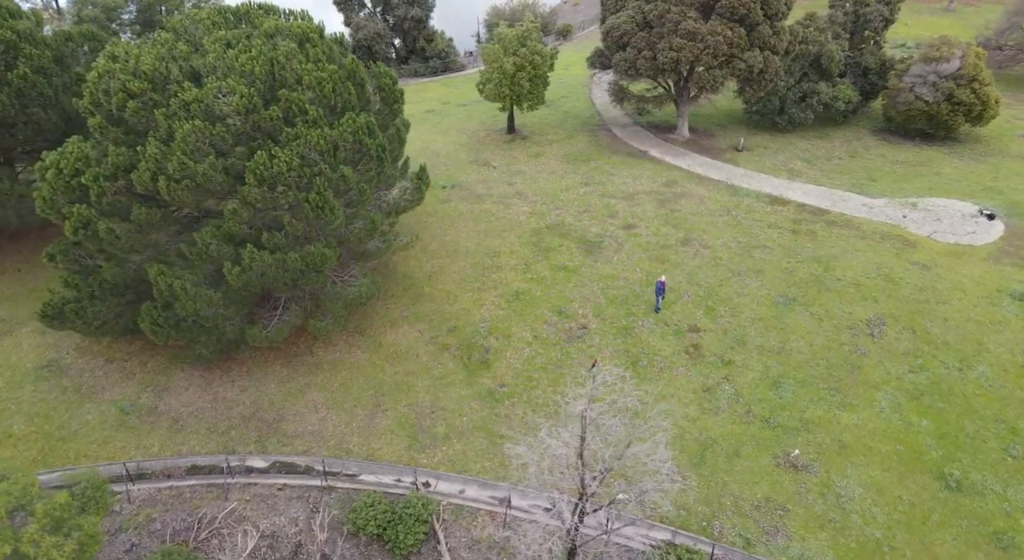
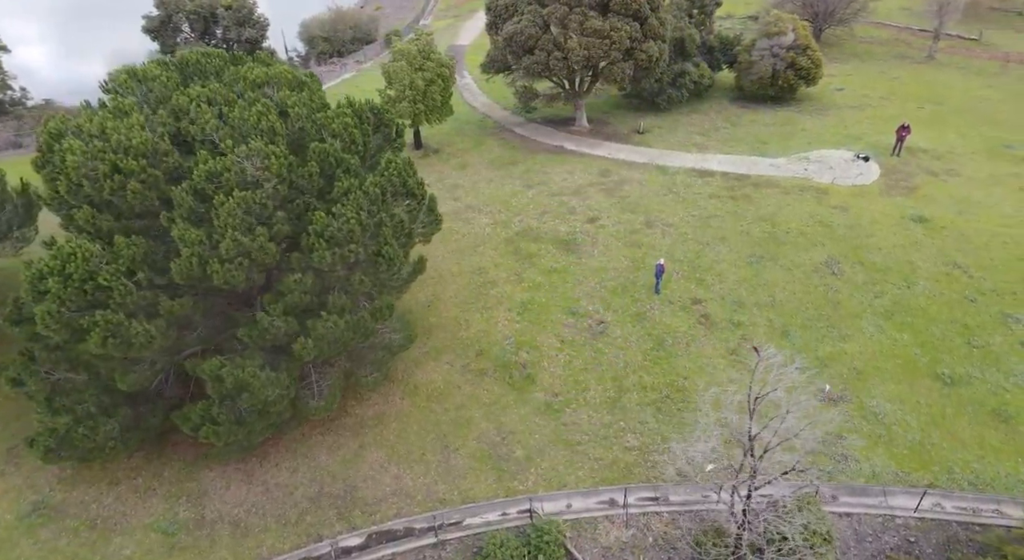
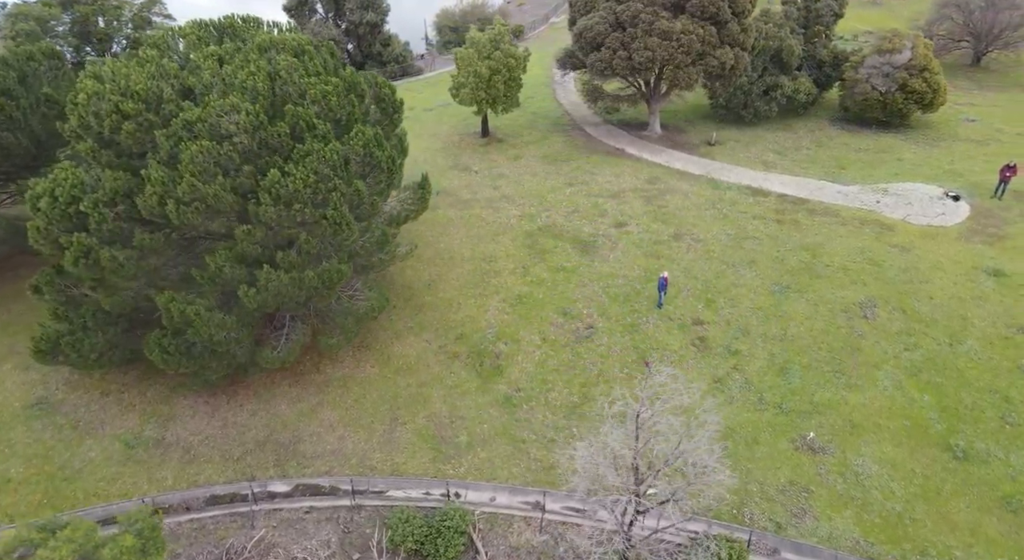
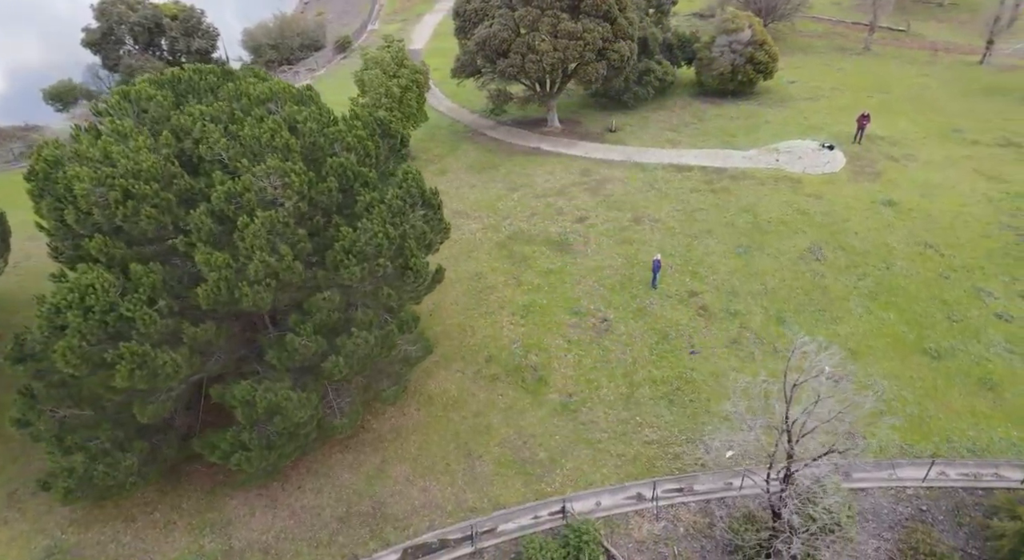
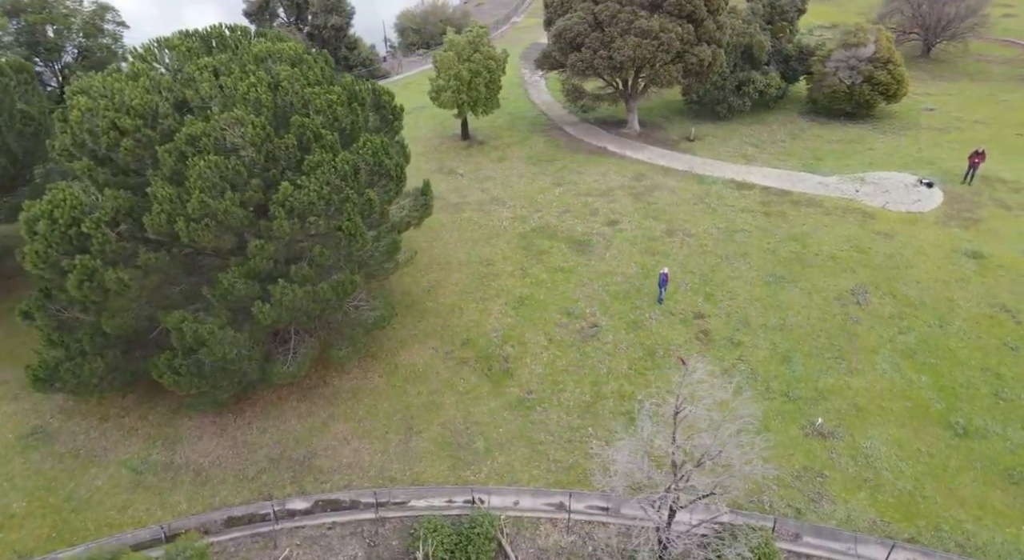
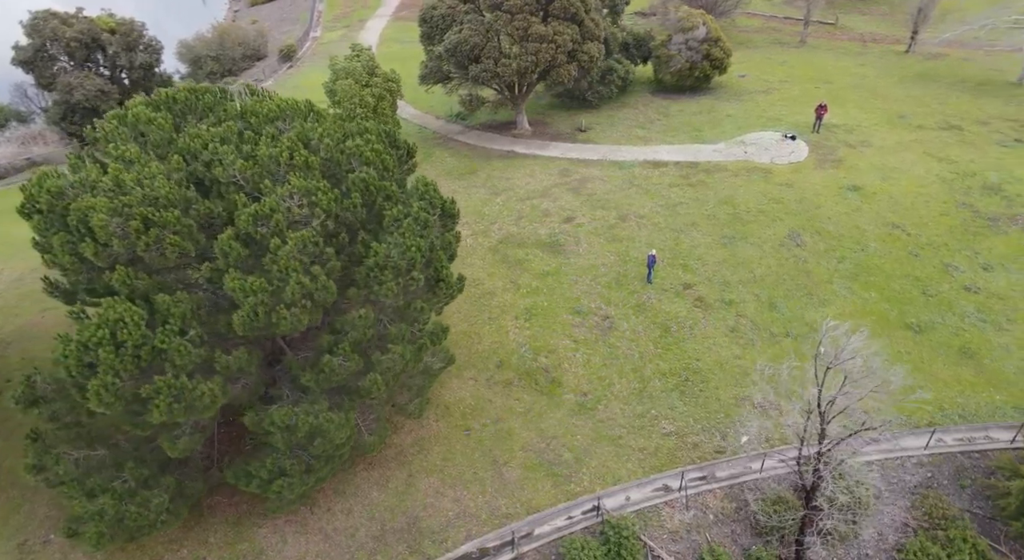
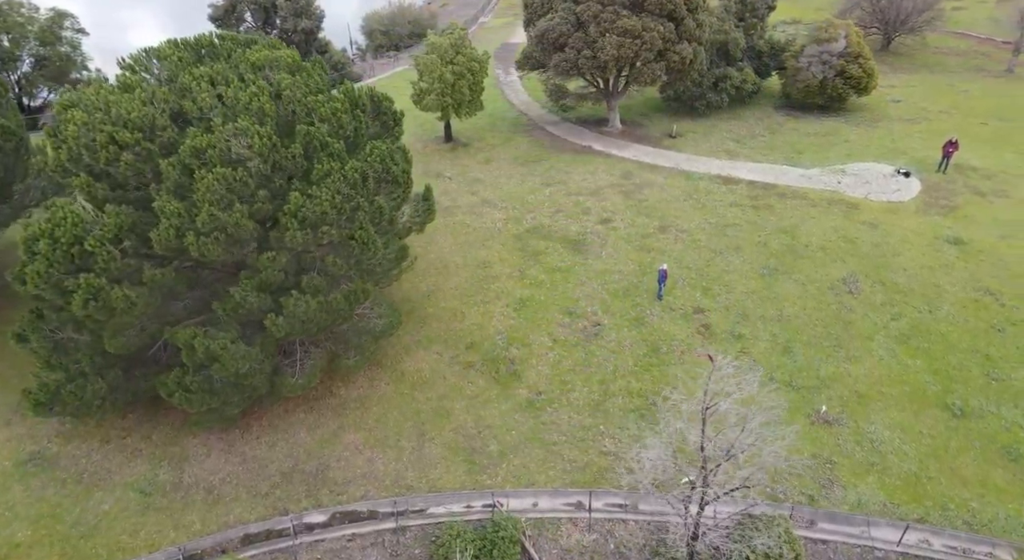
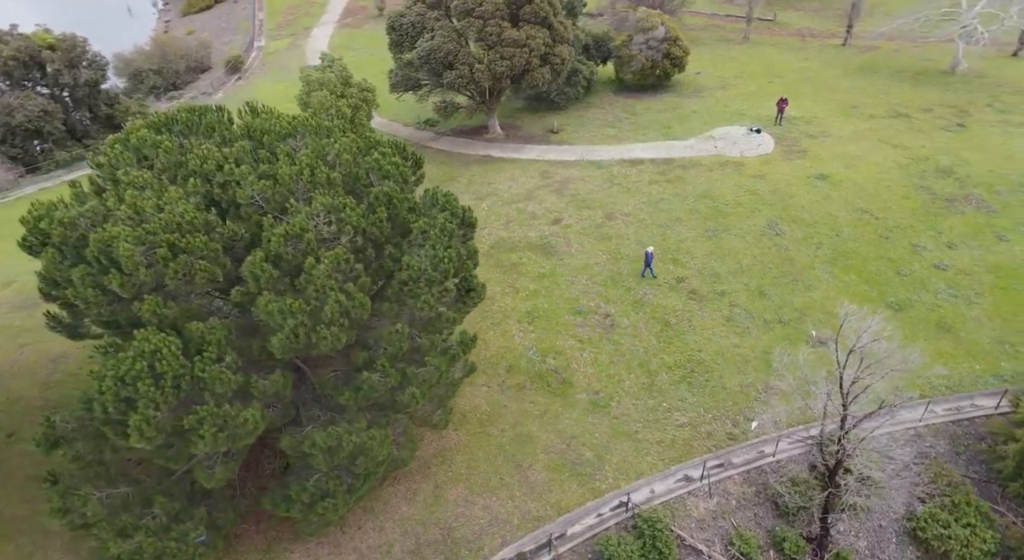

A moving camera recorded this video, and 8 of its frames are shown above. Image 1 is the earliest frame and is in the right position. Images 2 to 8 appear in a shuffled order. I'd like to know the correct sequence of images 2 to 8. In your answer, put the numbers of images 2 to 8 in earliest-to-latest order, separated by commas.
3, 5, 7, 2, 4, 6, 8
